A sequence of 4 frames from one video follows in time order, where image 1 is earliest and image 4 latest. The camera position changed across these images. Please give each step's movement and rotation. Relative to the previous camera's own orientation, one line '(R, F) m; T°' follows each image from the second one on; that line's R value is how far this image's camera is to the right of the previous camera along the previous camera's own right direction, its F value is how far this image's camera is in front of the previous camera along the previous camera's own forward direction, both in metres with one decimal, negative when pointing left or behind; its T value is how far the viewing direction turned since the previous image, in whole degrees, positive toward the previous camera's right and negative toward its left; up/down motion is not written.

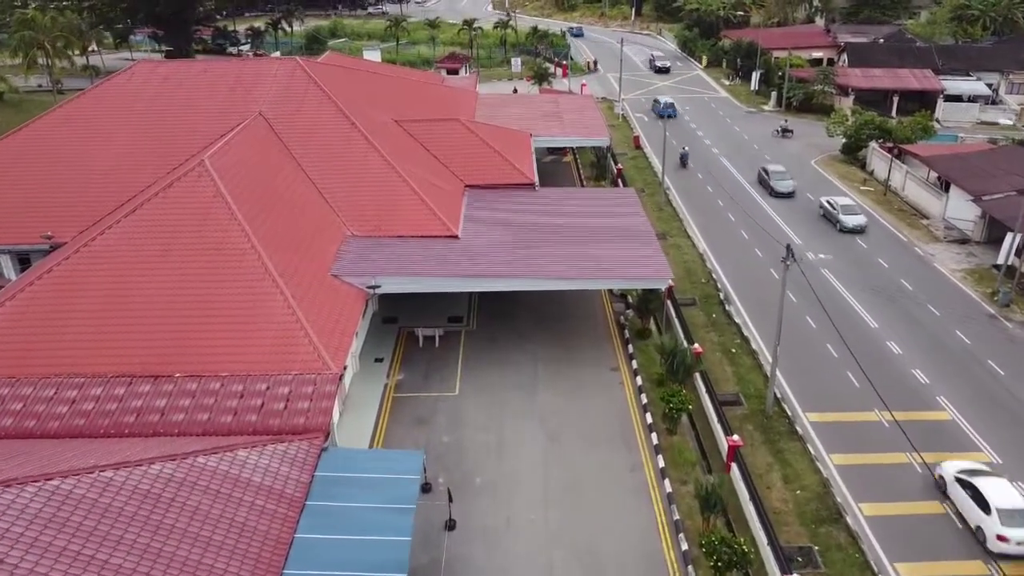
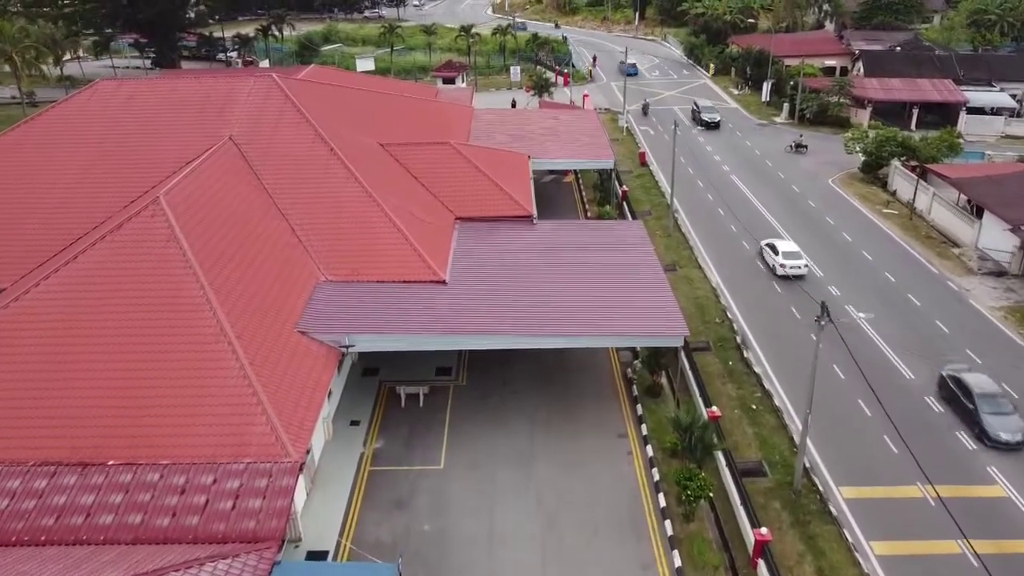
(+0.2, +3.2) m; 0°
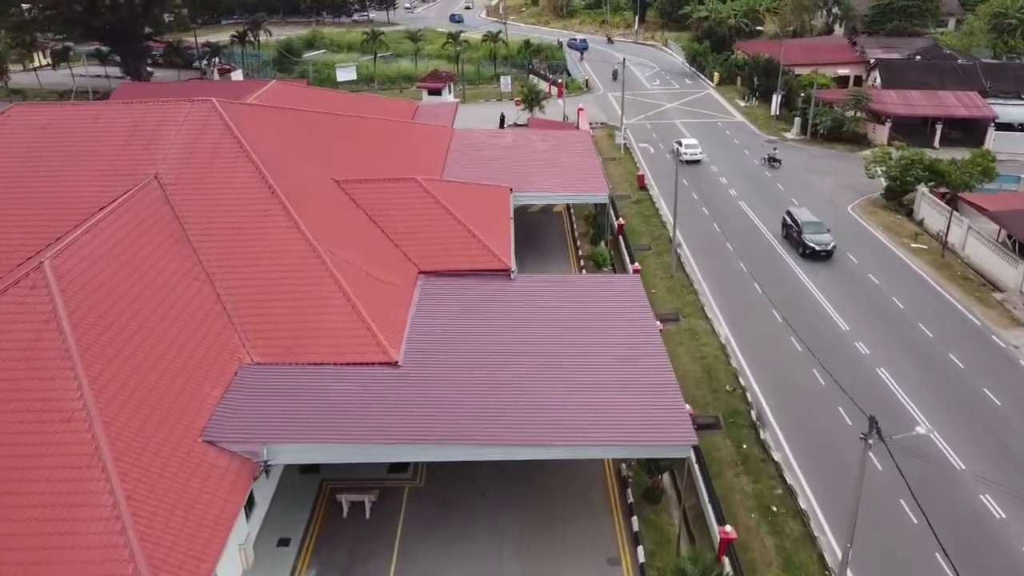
(+0.9, +4.7) m; 0°
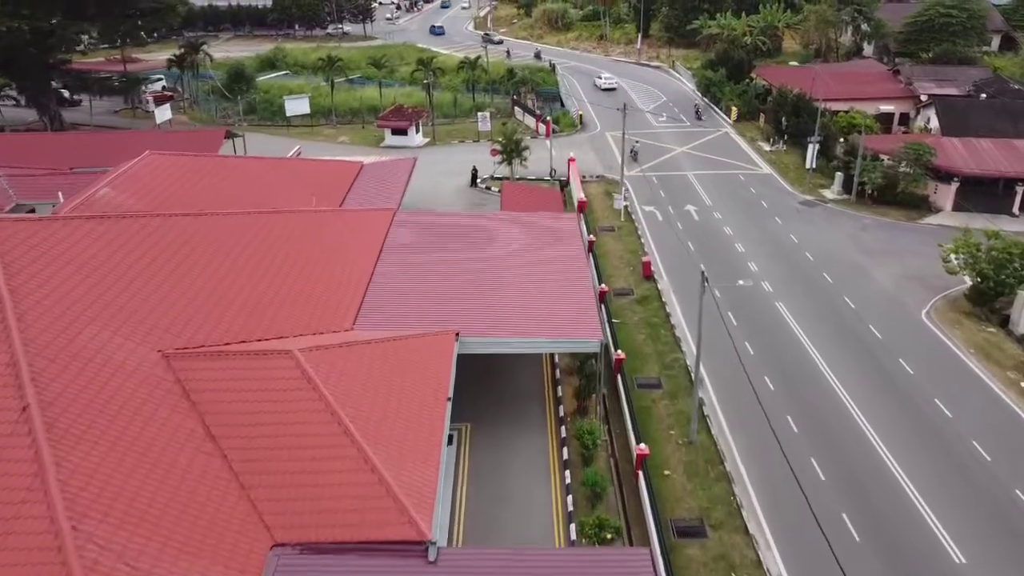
(+1.5, +10.8) m; 0°
